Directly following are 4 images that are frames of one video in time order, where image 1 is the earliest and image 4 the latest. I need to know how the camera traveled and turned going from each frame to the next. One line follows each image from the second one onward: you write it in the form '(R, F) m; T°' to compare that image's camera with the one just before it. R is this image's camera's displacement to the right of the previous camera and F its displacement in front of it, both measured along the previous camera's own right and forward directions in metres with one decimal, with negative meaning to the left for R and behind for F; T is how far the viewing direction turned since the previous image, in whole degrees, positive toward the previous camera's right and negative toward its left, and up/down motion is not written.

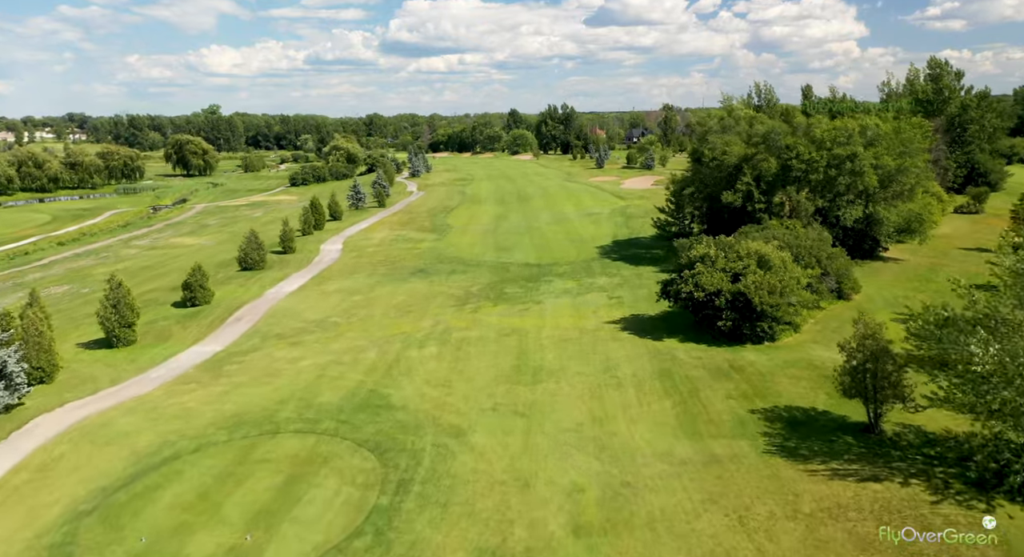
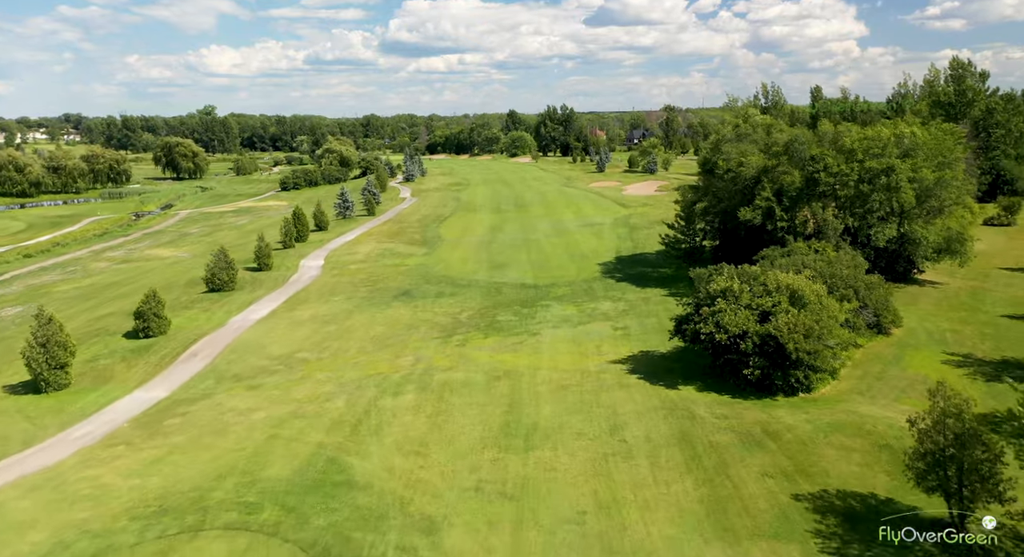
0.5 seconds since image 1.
(+0.3, +4.0) m; 0°
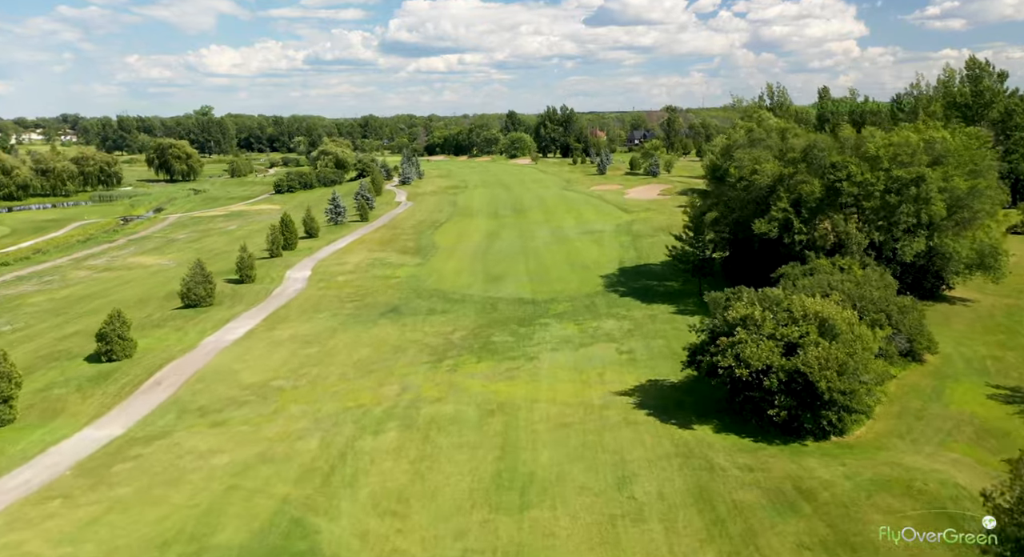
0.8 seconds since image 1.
(+0.2, +2.6) m; 0°
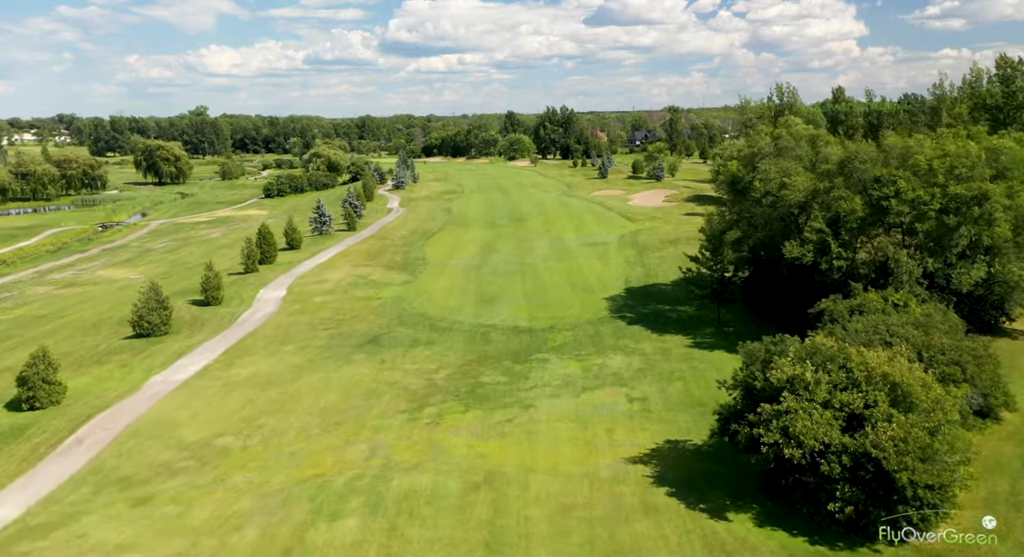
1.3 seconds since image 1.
(+0.3, +4.3) m; 0°
